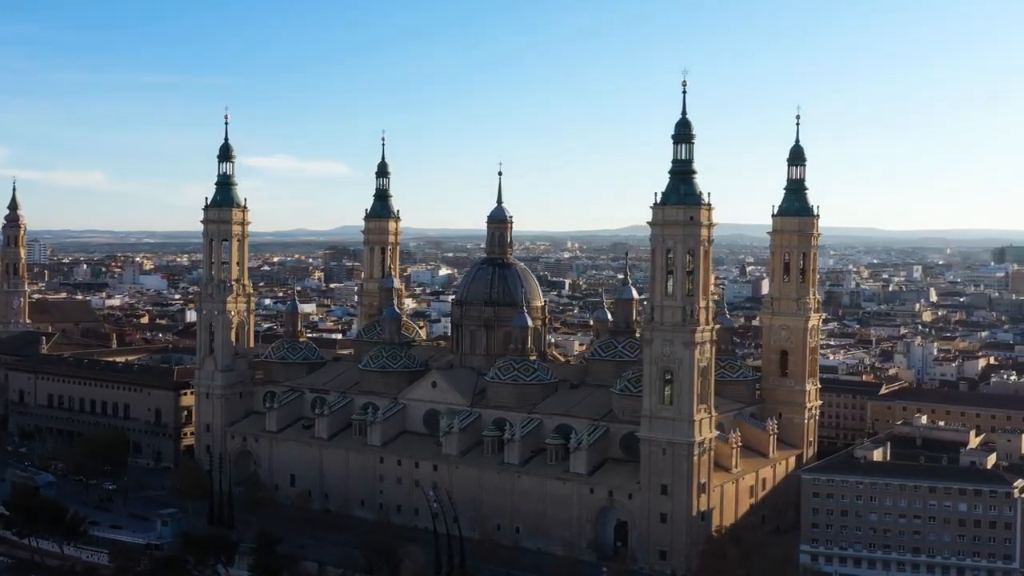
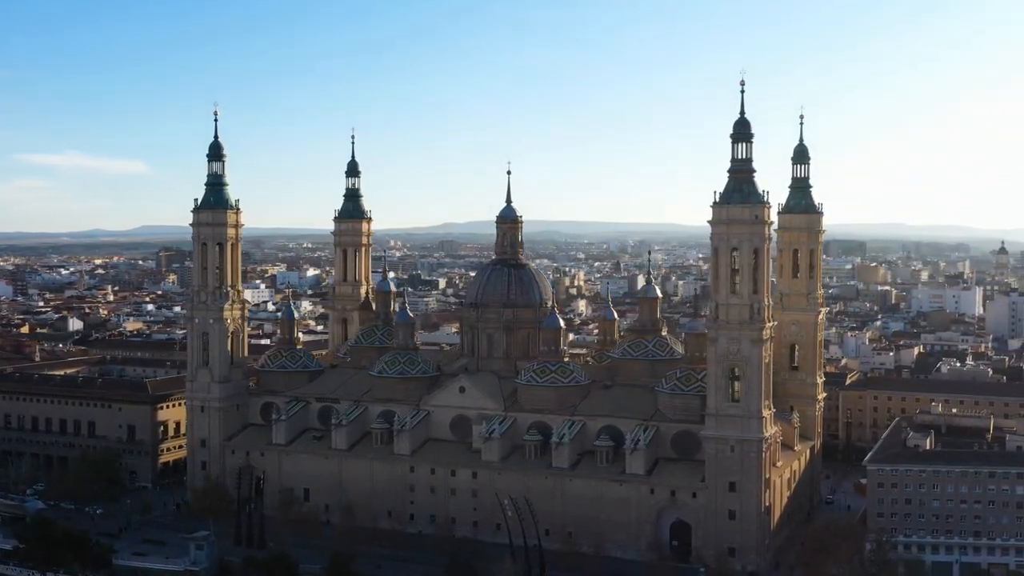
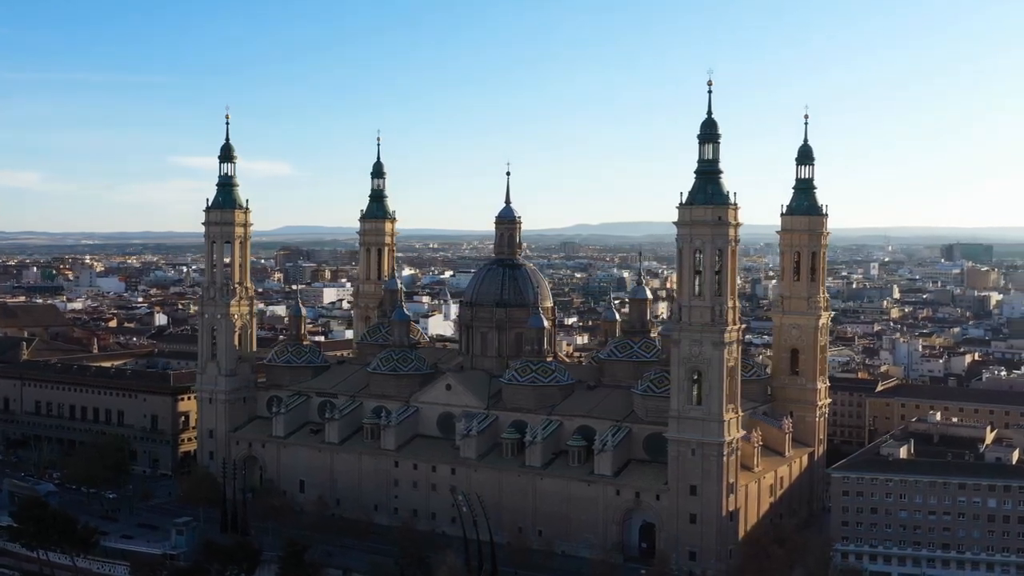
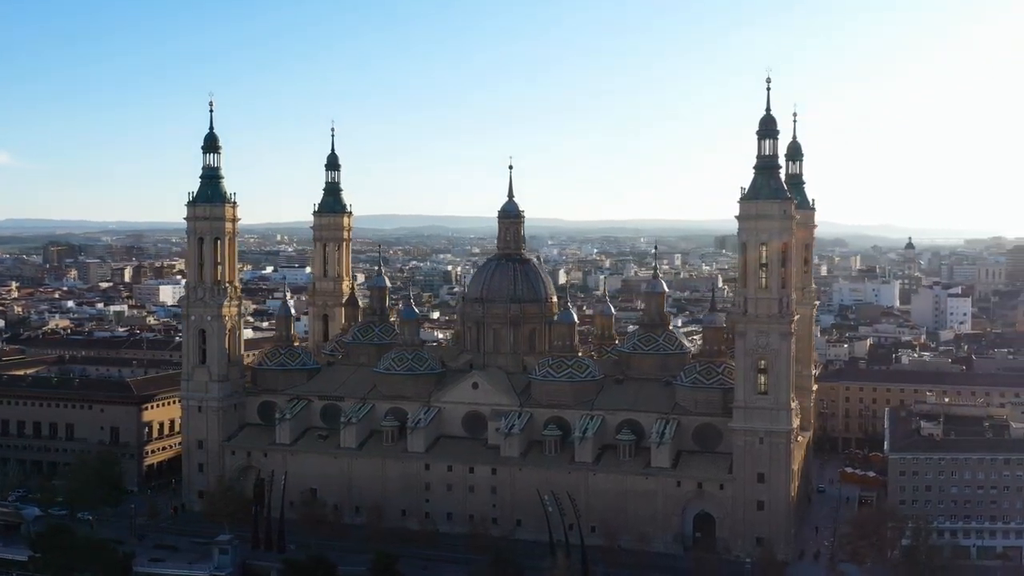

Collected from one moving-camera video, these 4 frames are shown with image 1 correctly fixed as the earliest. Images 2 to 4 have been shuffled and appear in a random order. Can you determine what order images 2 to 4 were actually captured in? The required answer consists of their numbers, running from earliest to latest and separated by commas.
3, 2, 4
